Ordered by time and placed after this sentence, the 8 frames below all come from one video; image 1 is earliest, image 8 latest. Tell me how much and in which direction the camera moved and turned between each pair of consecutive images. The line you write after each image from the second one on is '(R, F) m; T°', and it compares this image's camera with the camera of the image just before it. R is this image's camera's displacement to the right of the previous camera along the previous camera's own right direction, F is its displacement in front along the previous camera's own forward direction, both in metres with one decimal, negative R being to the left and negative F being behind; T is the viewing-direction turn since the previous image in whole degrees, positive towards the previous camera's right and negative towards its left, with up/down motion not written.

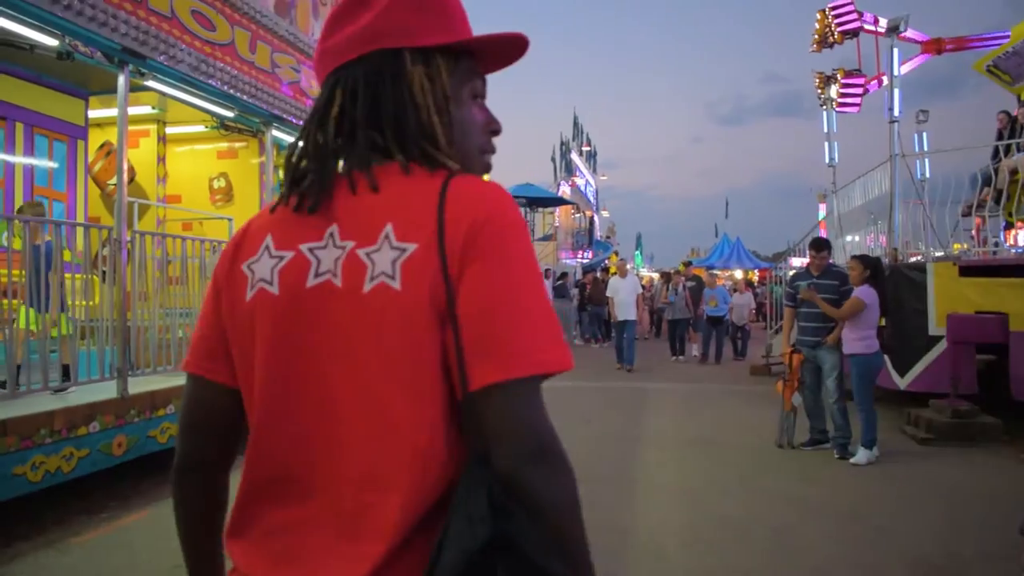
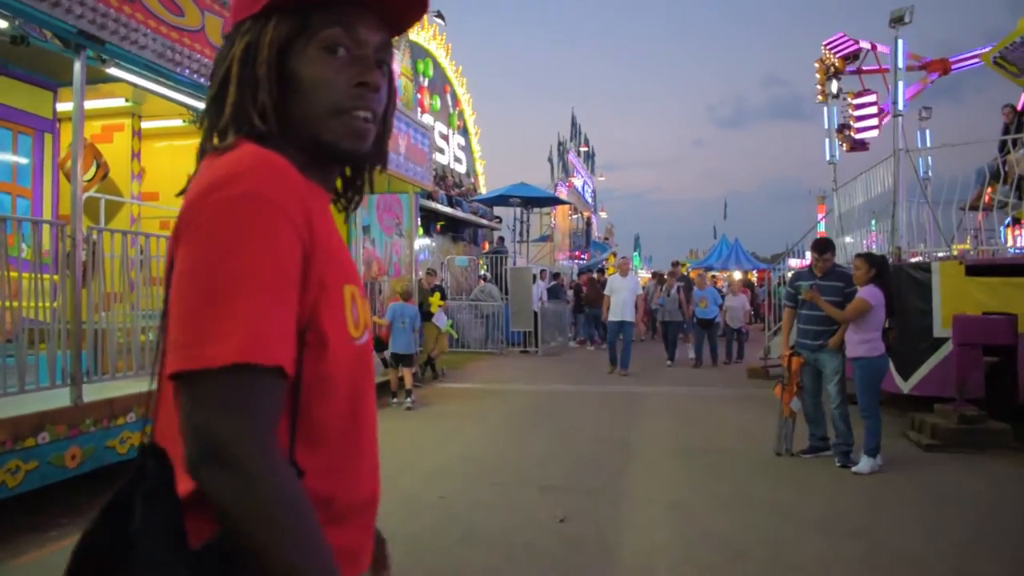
(+0.1, +0.3) m; 0°
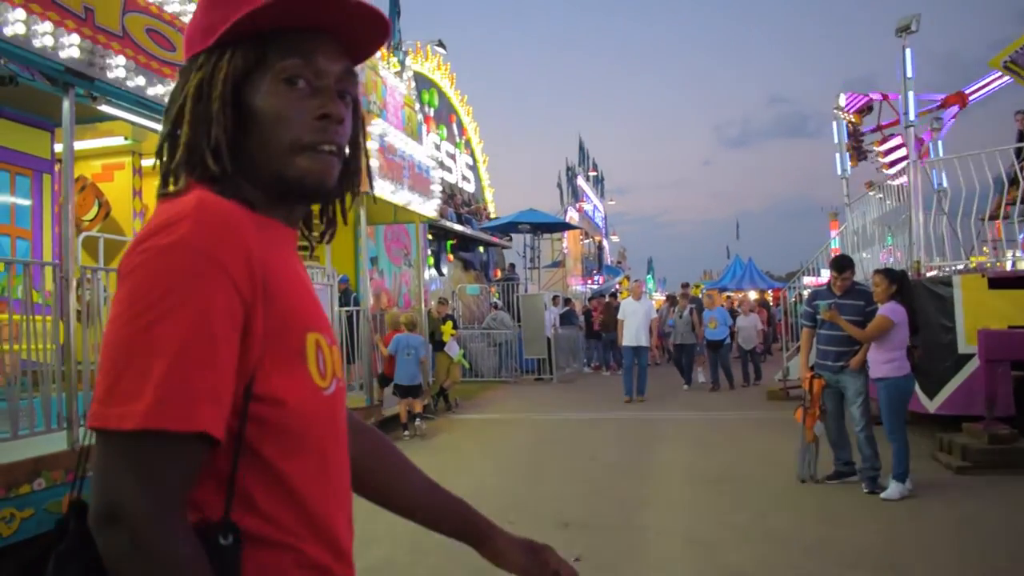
(+0.1, +0.2) m; -1°
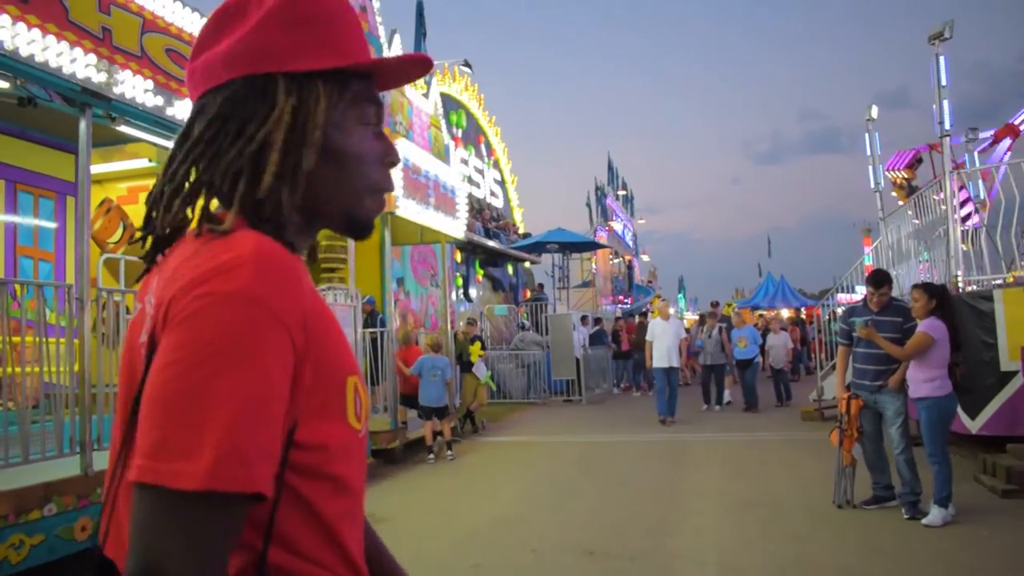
(+0.1, +0.1) m; -2°
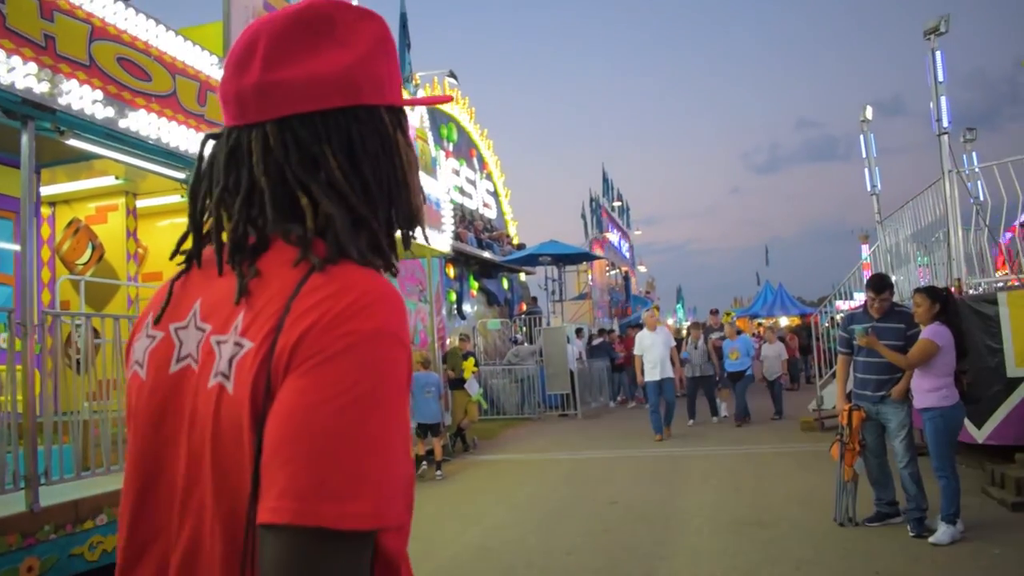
(+0.2, +0.3) m; 0°
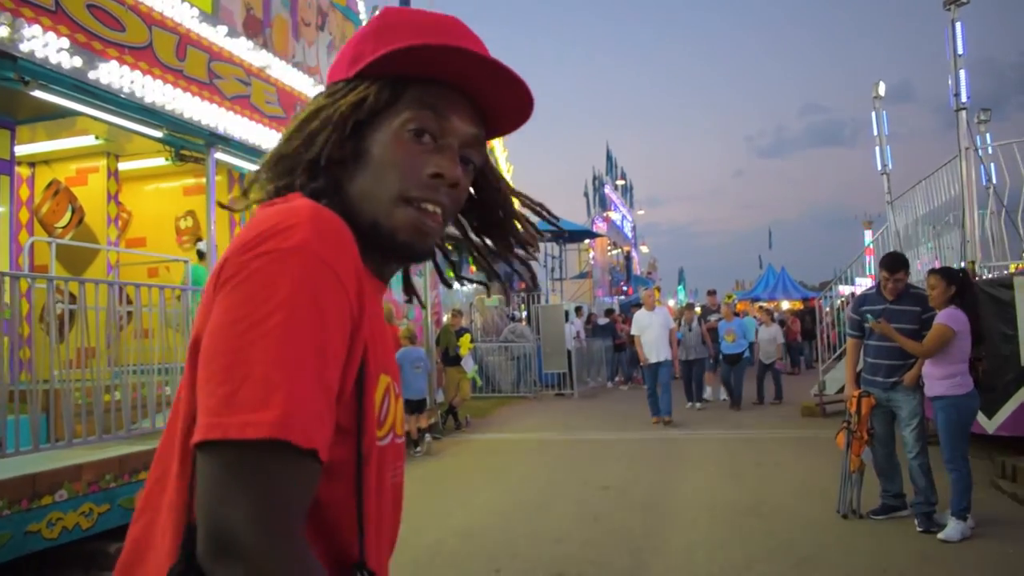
(+0.1, +0.3) m; 0°
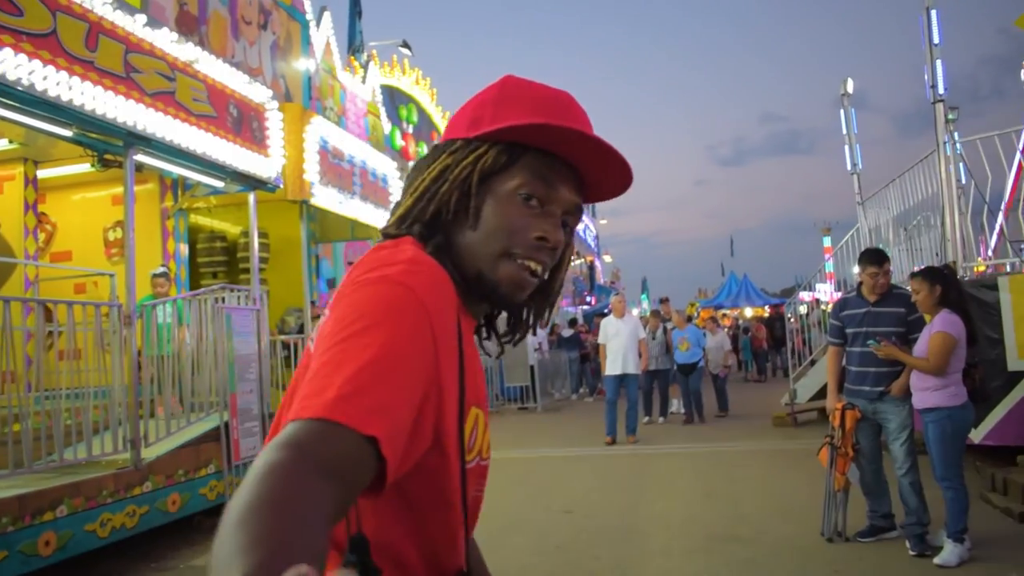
(+0.1, +0.5) m; +3°
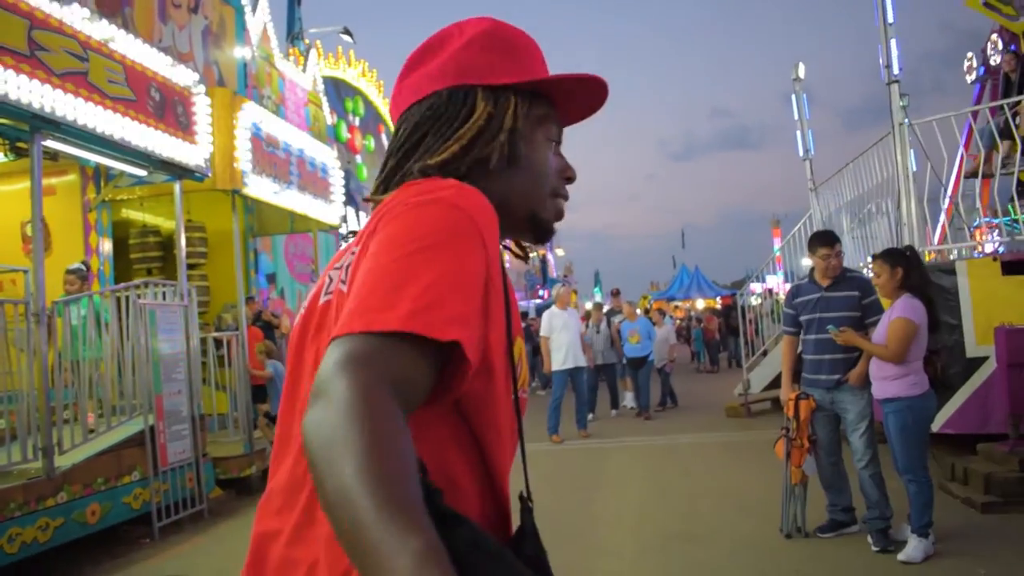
(+0.1, +0.3) m; +3°
